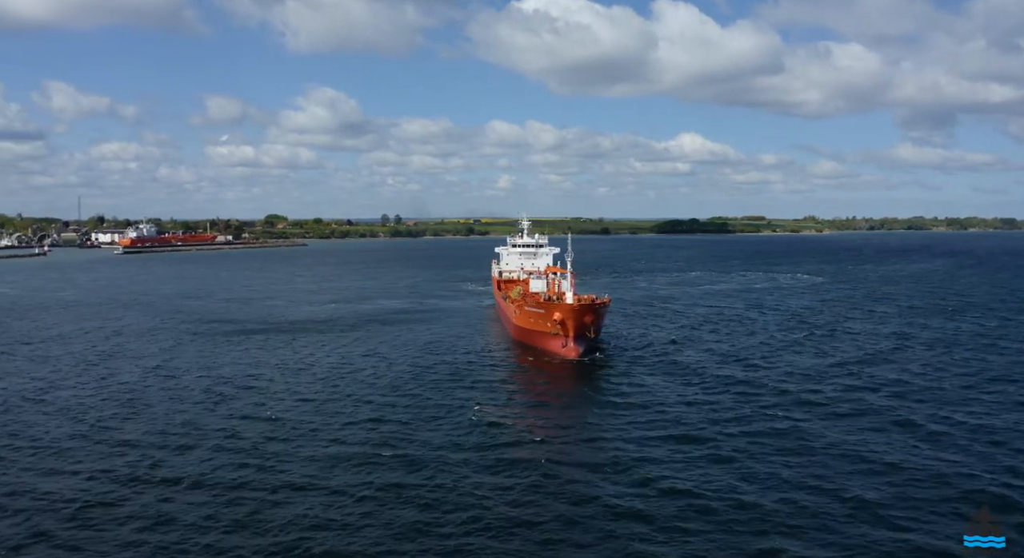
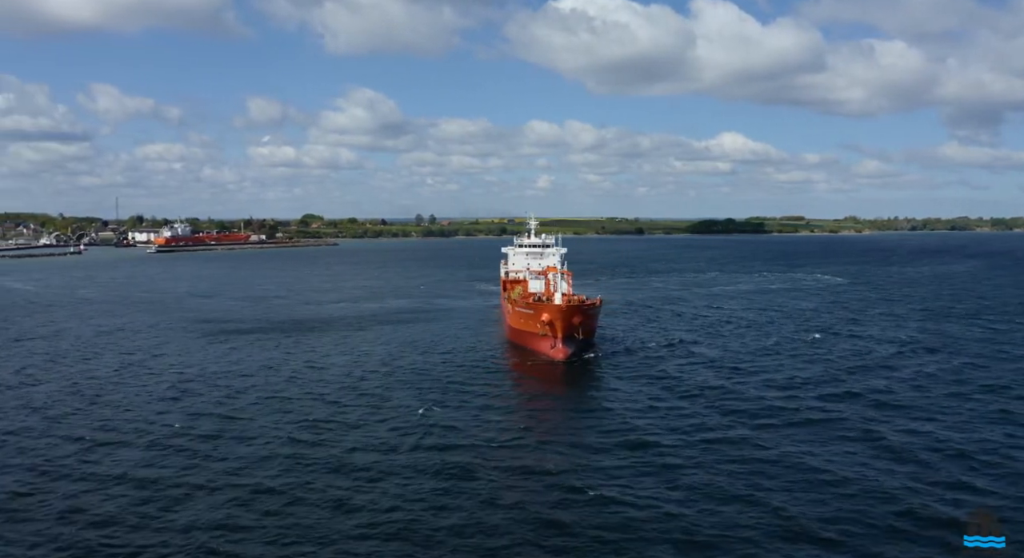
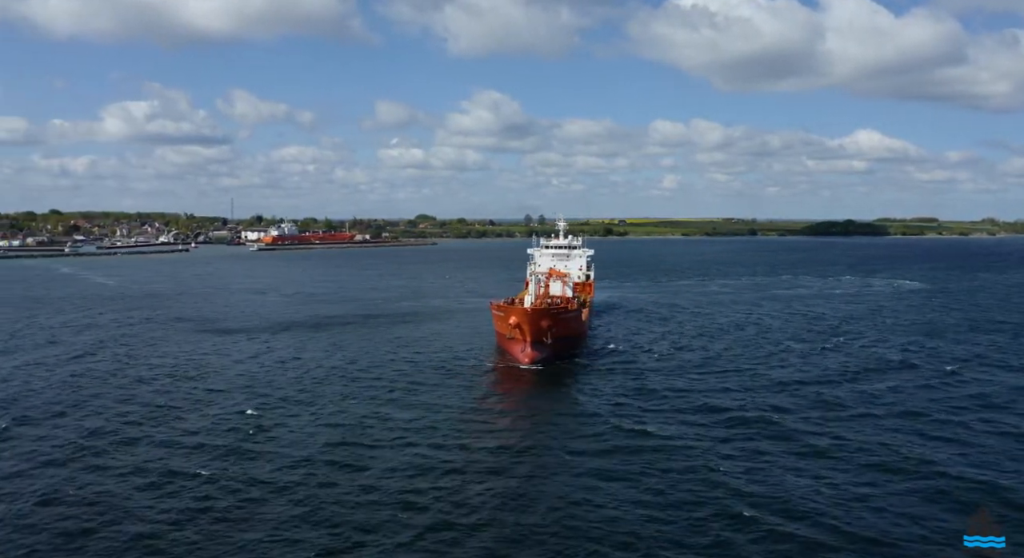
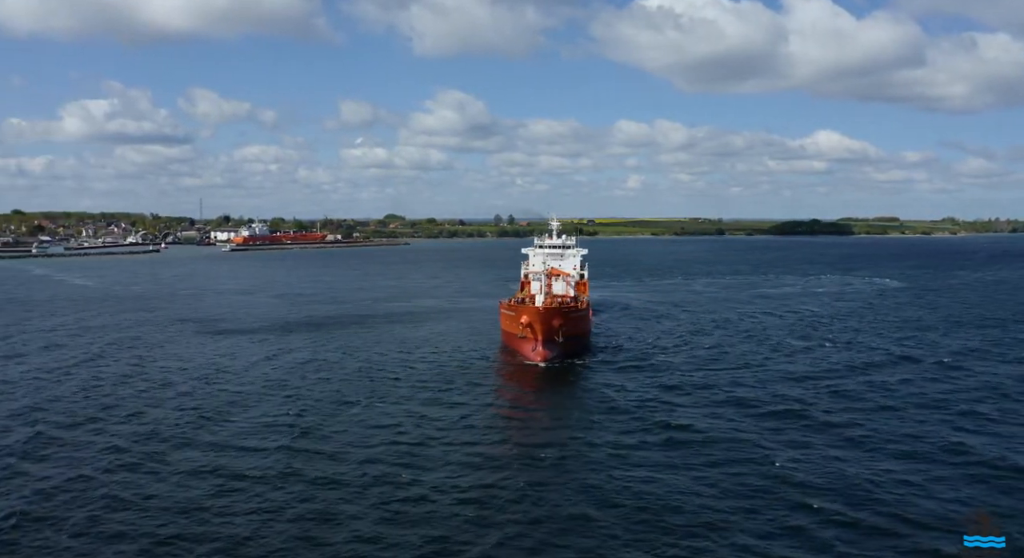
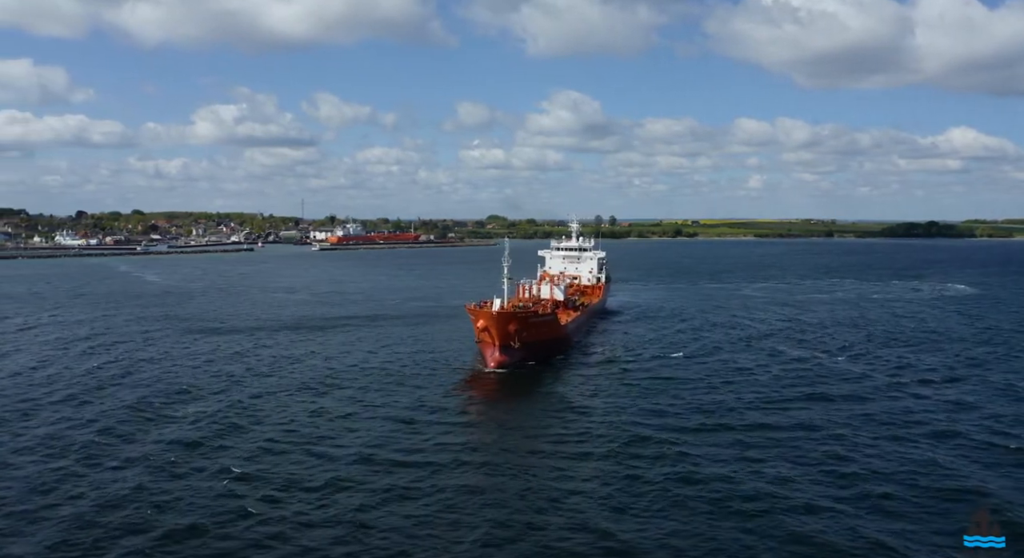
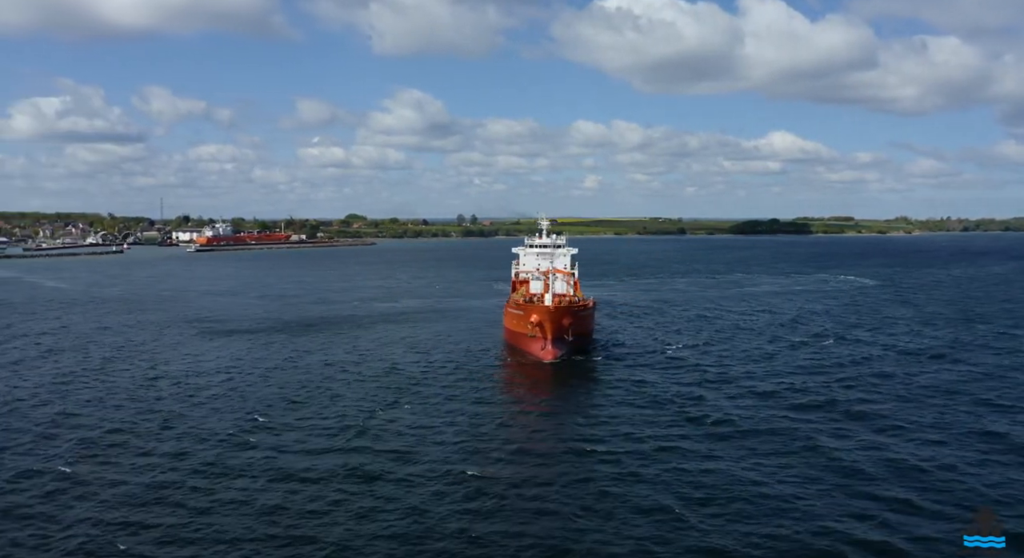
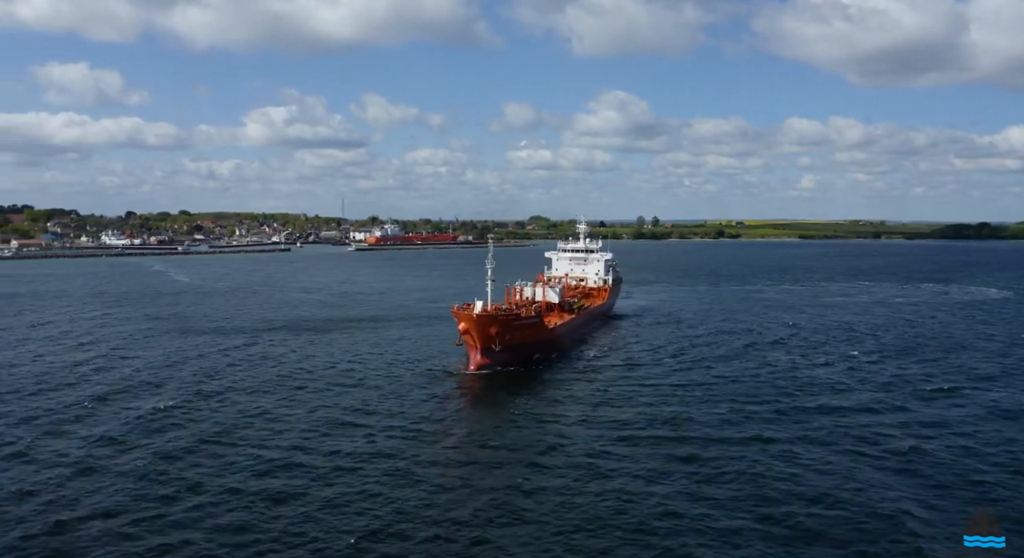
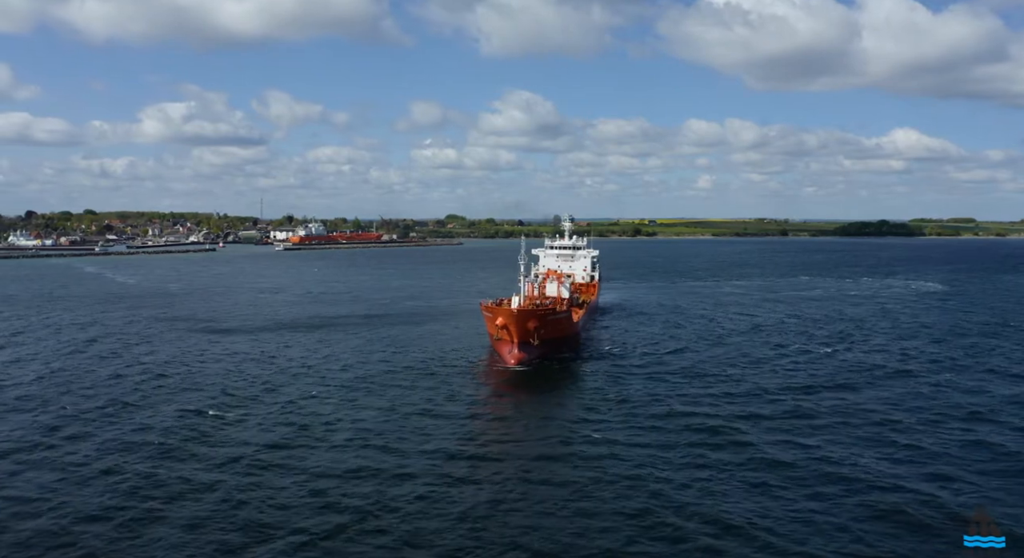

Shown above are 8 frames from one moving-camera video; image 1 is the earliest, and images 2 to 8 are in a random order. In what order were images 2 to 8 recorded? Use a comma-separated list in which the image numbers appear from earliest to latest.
2, 6, 4, 3, 8, 5, 7
